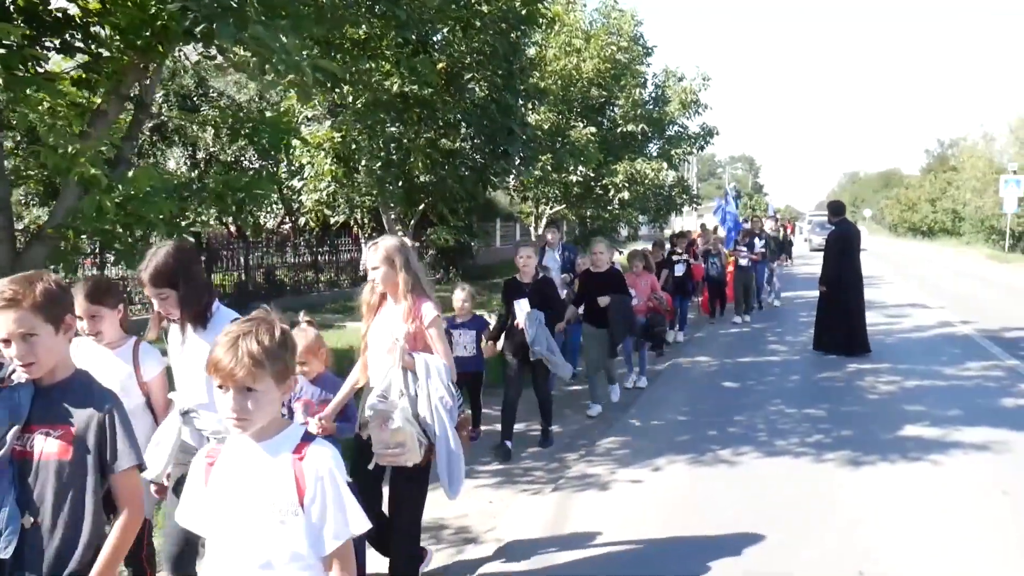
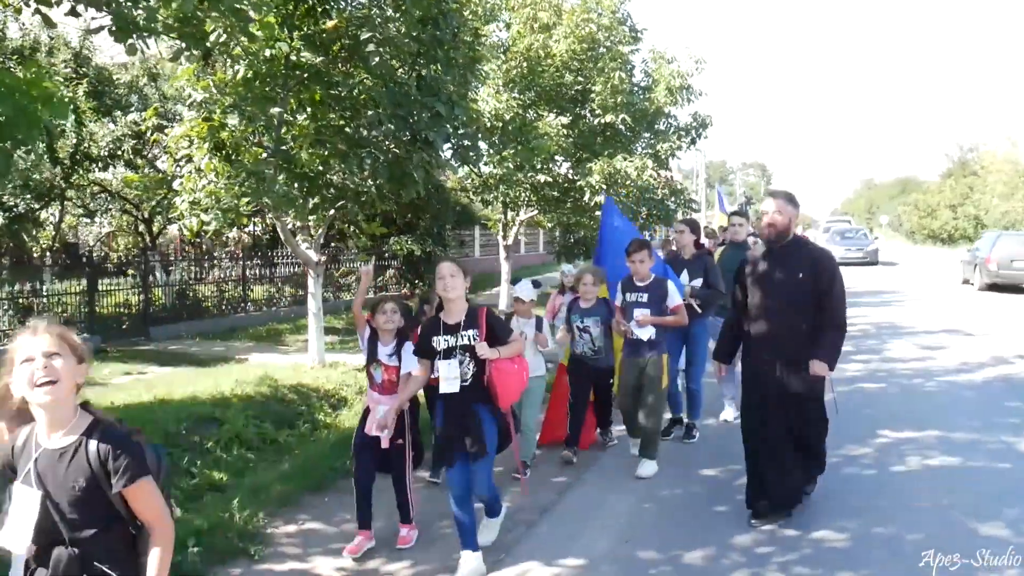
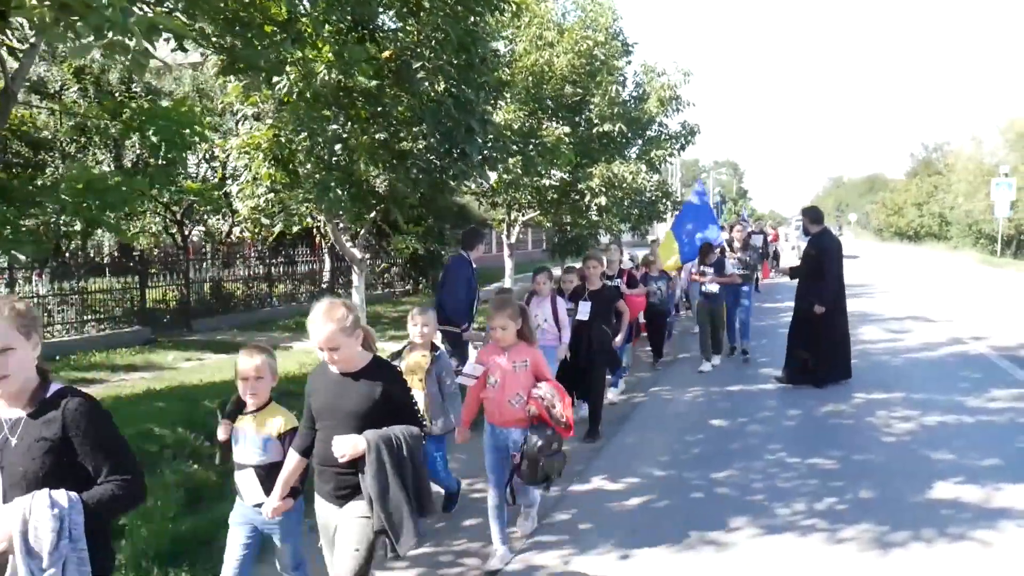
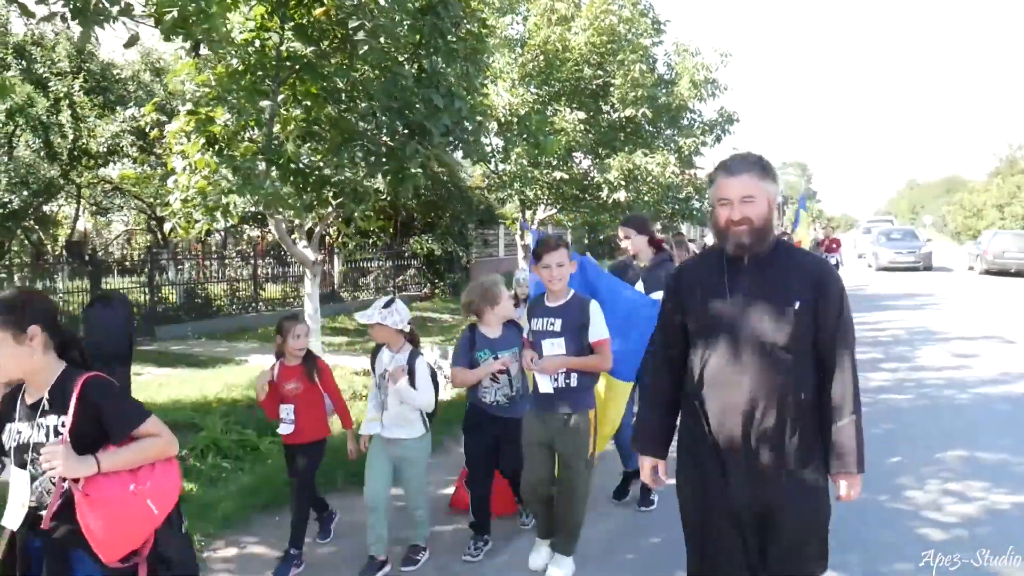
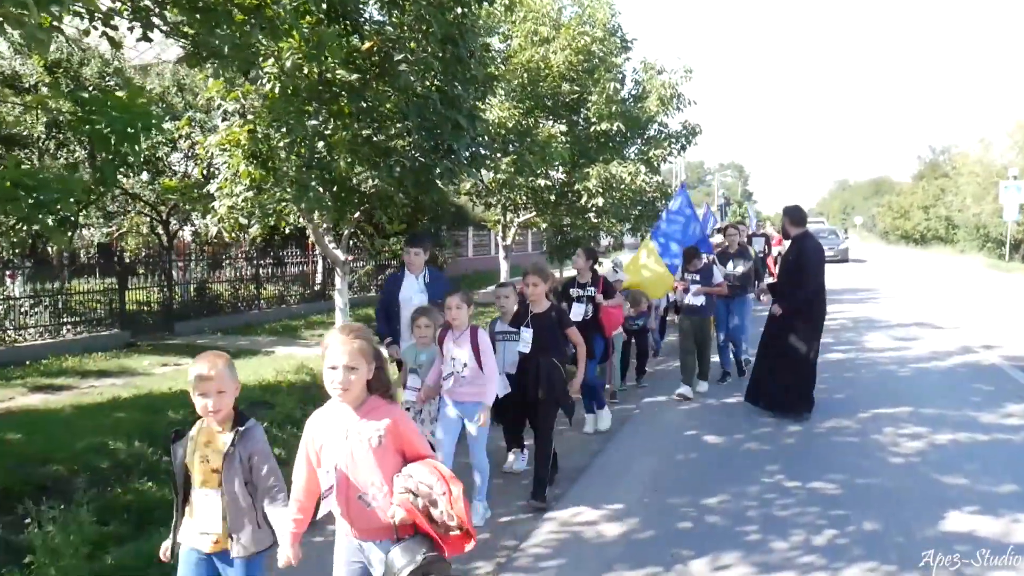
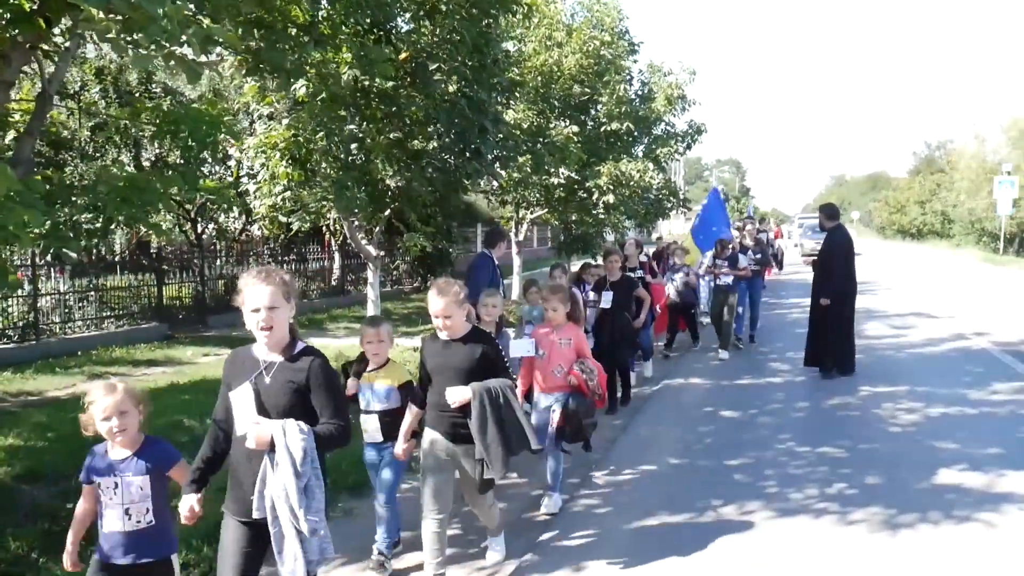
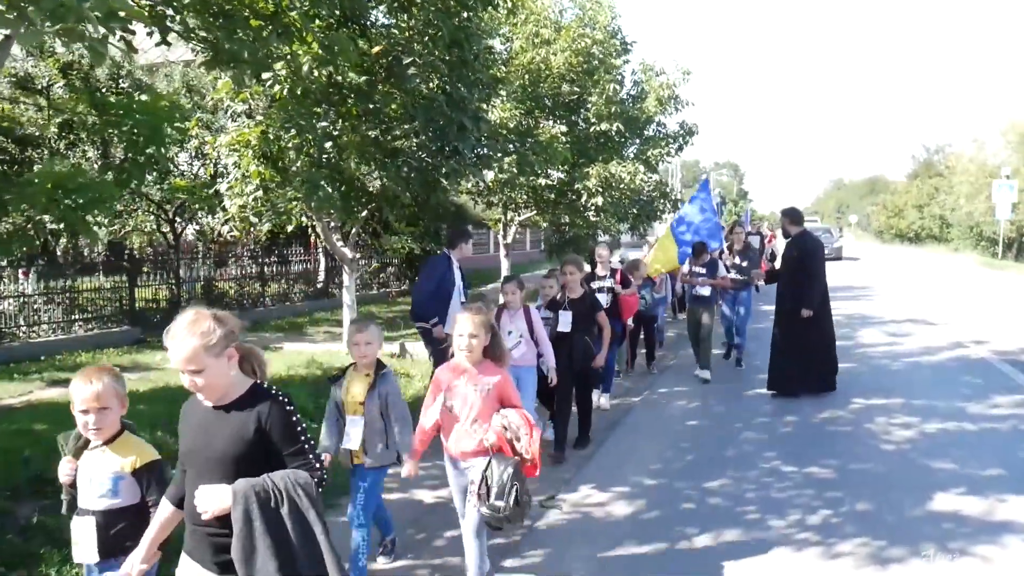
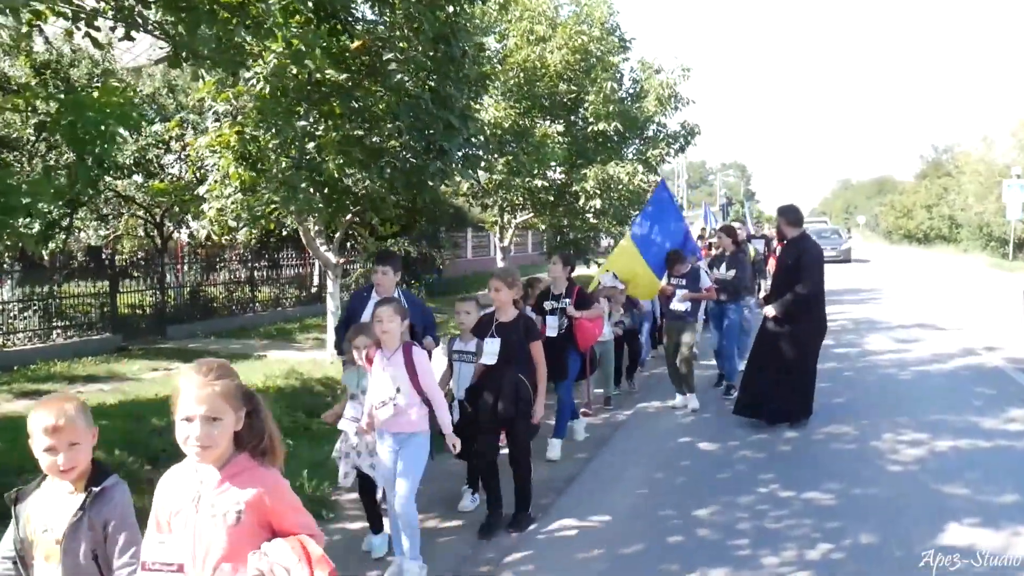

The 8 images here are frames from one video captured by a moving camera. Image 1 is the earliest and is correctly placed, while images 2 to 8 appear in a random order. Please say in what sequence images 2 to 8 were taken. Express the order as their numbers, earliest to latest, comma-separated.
6, 3, 7, 5, 8, 2, 4
